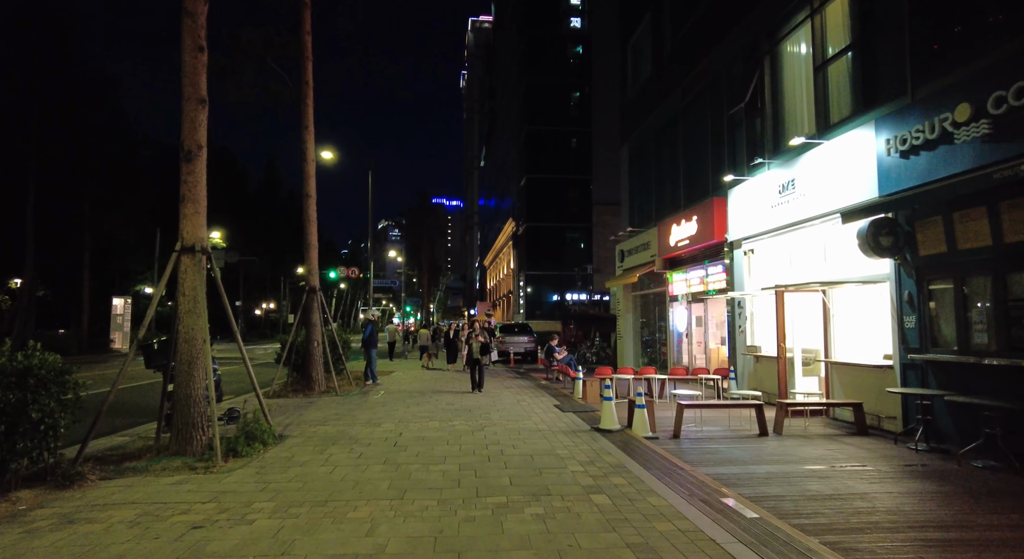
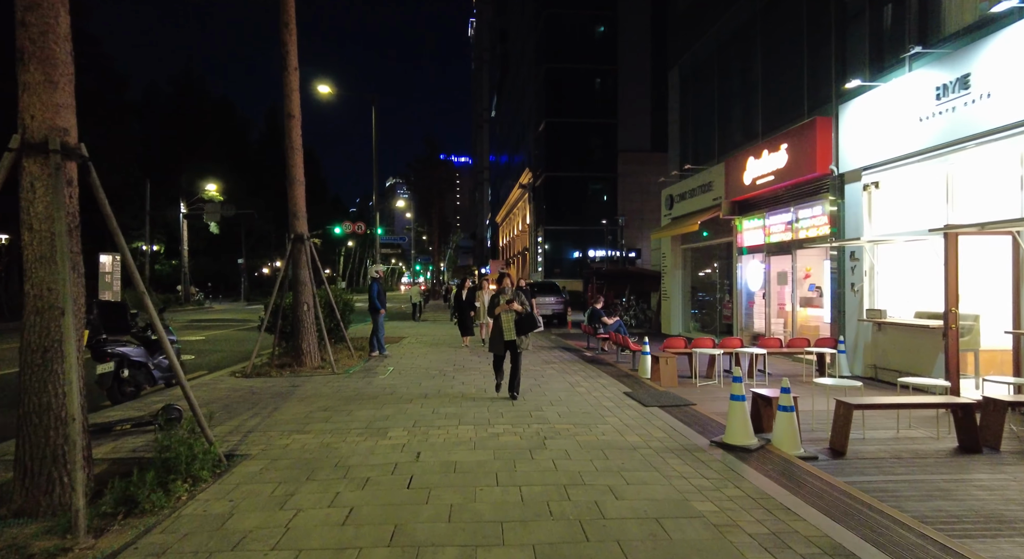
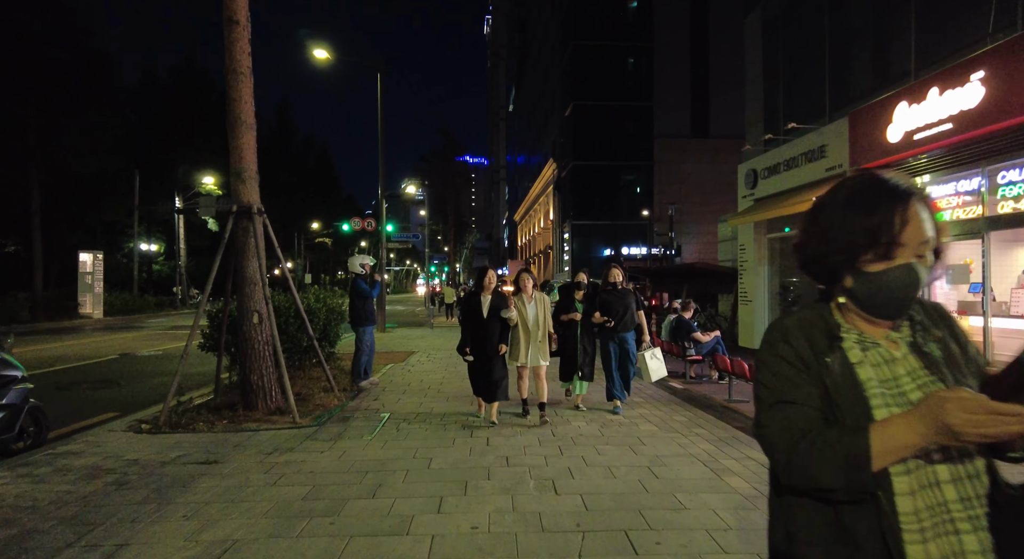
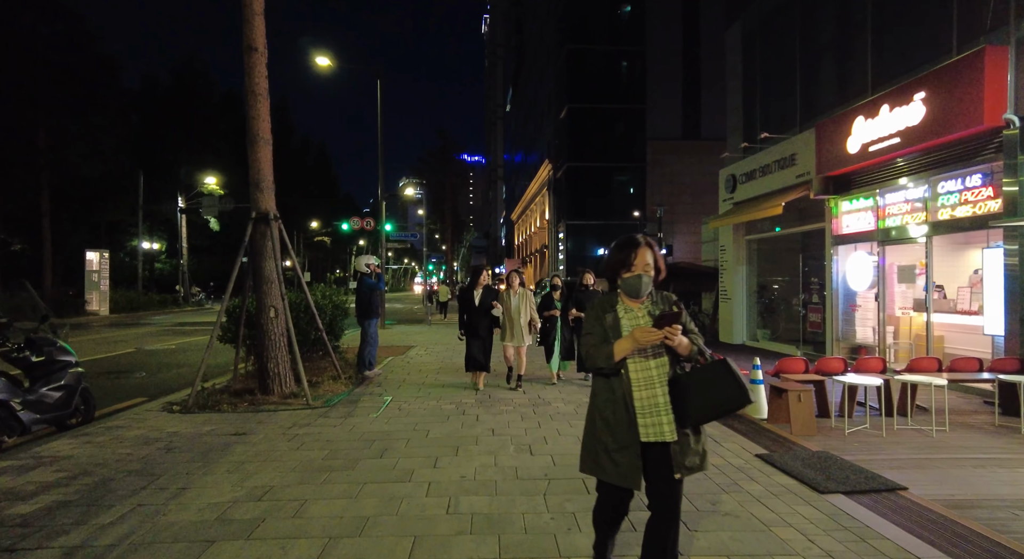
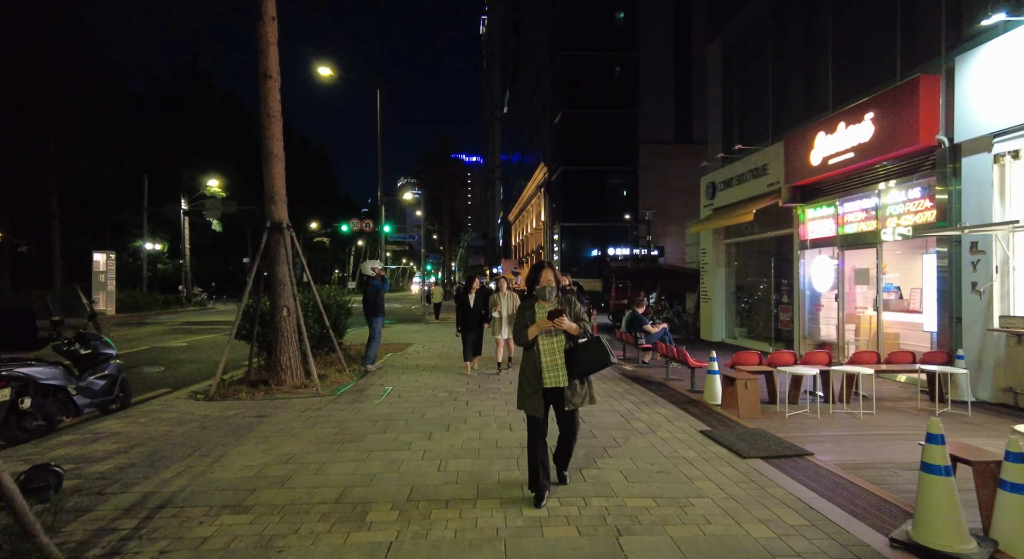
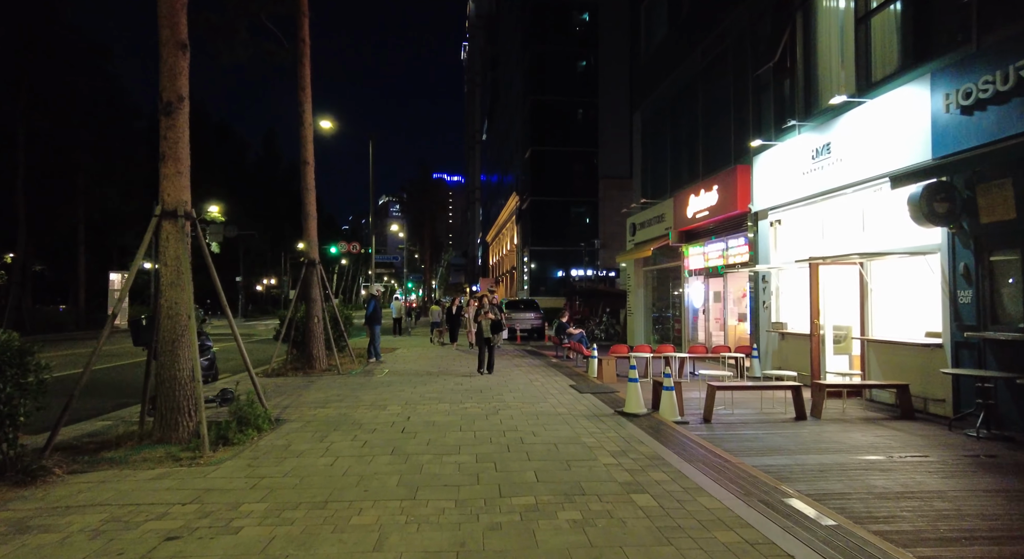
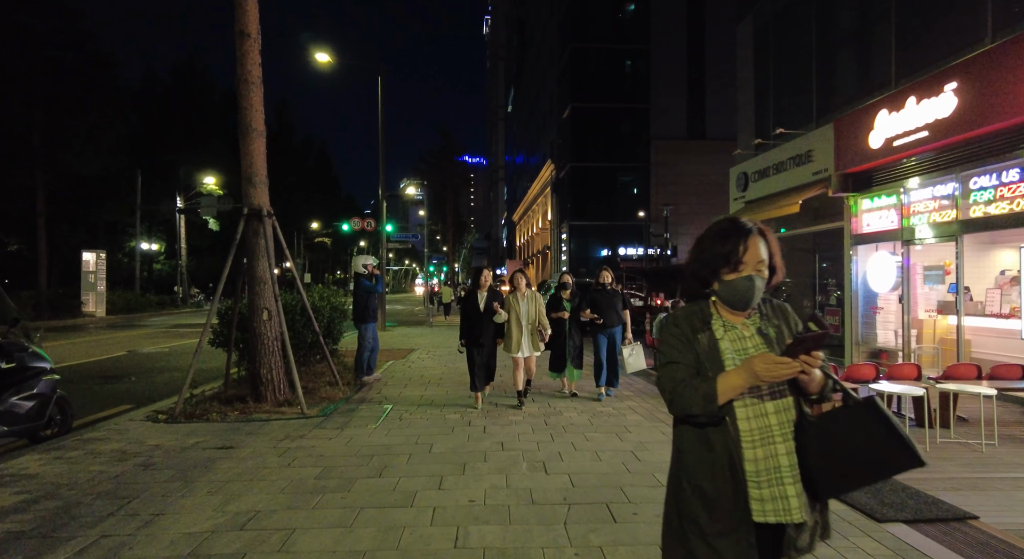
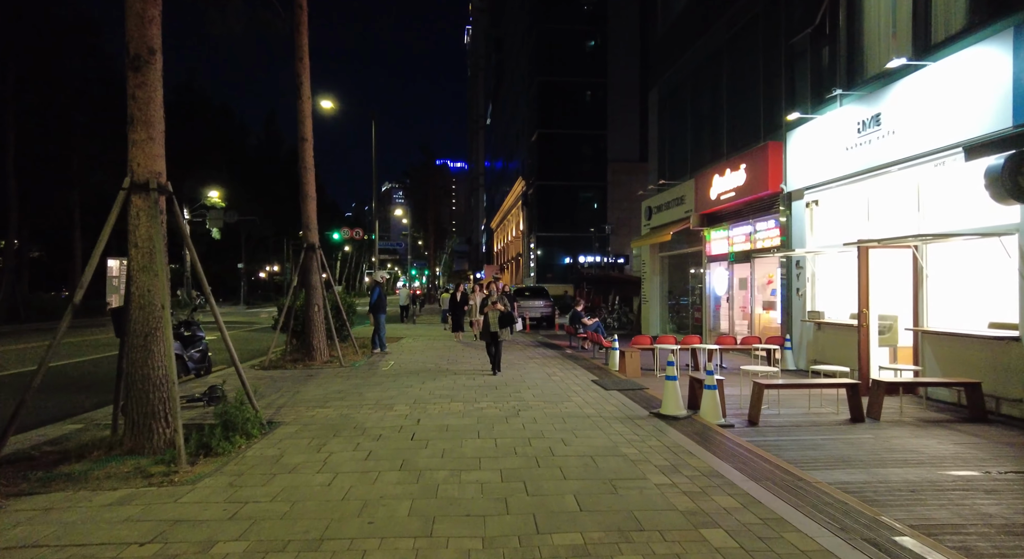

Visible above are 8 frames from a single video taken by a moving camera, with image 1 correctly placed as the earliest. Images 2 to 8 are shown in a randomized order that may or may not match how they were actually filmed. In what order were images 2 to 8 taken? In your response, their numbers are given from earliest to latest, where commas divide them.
6, 8, 2, 5, 4, 7, 3
